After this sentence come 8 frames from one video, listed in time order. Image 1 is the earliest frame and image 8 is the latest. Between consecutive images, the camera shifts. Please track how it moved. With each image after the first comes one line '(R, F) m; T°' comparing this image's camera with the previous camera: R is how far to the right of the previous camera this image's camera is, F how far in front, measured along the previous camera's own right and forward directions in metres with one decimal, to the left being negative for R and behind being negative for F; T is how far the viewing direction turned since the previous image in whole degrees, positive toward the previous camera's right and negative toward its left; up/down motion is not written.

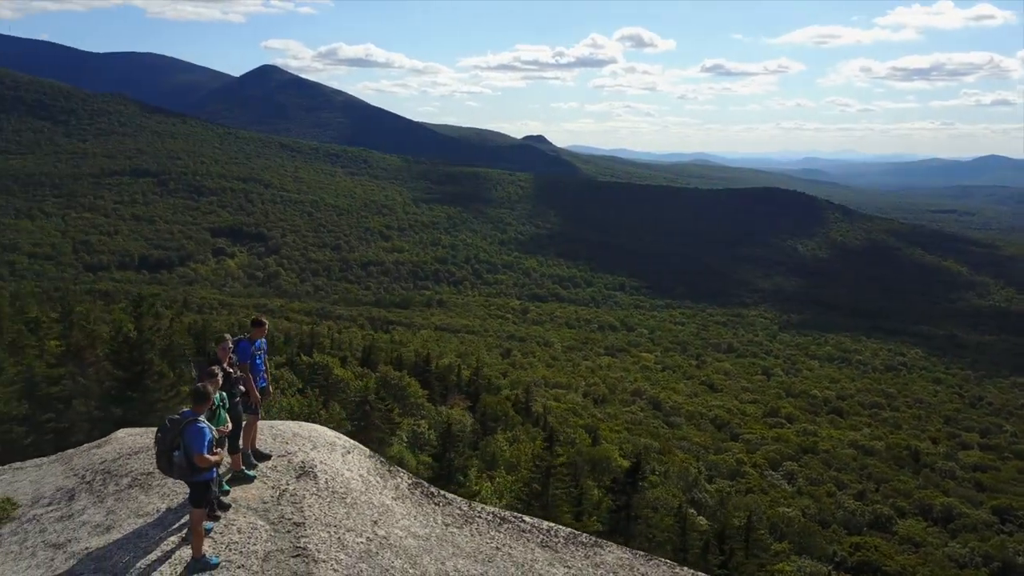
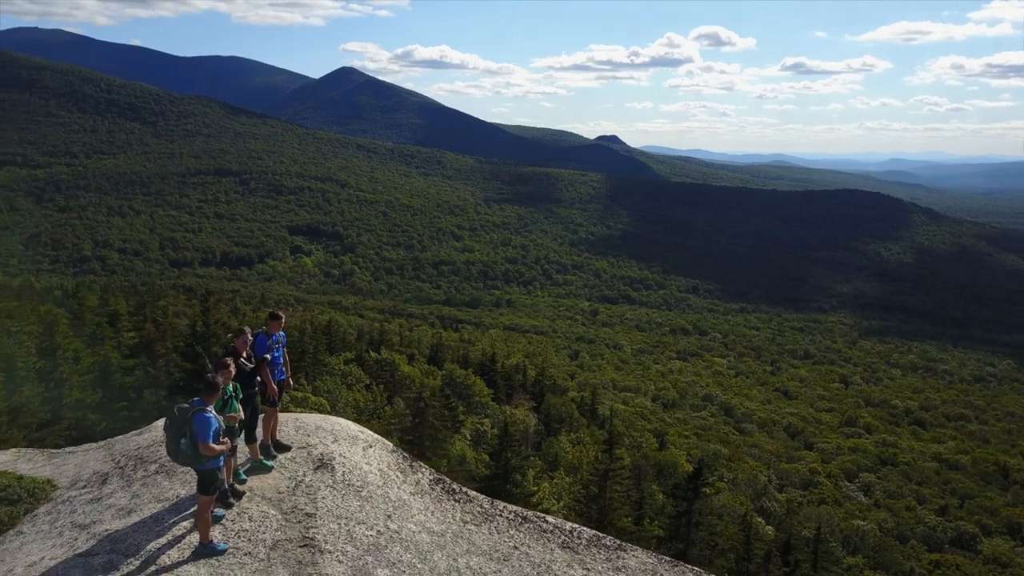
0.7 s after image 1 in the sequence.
(+0.6, +0.1) m; -5°
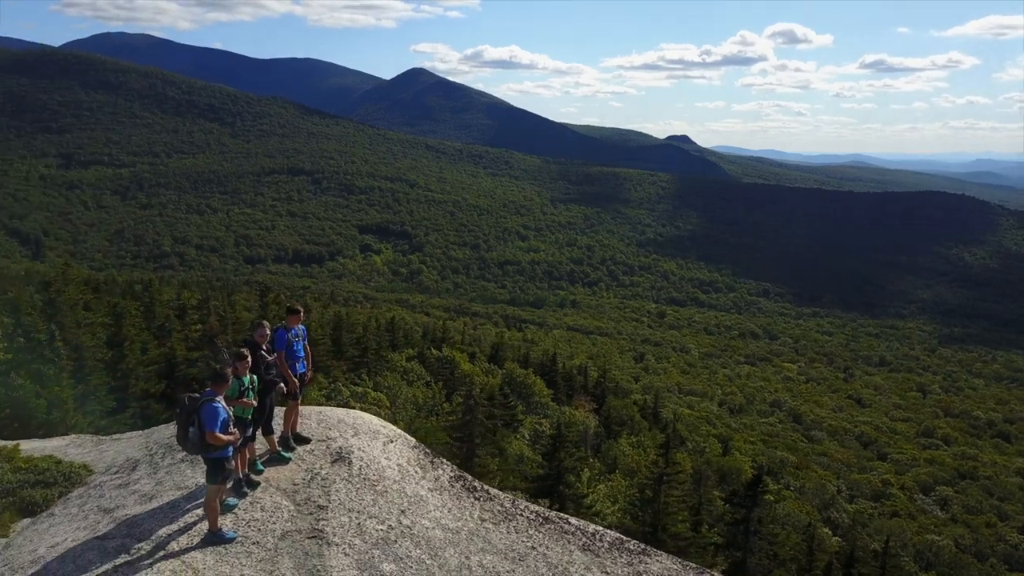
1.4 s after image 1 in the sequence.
(+0.5, +0.1) m; -5°
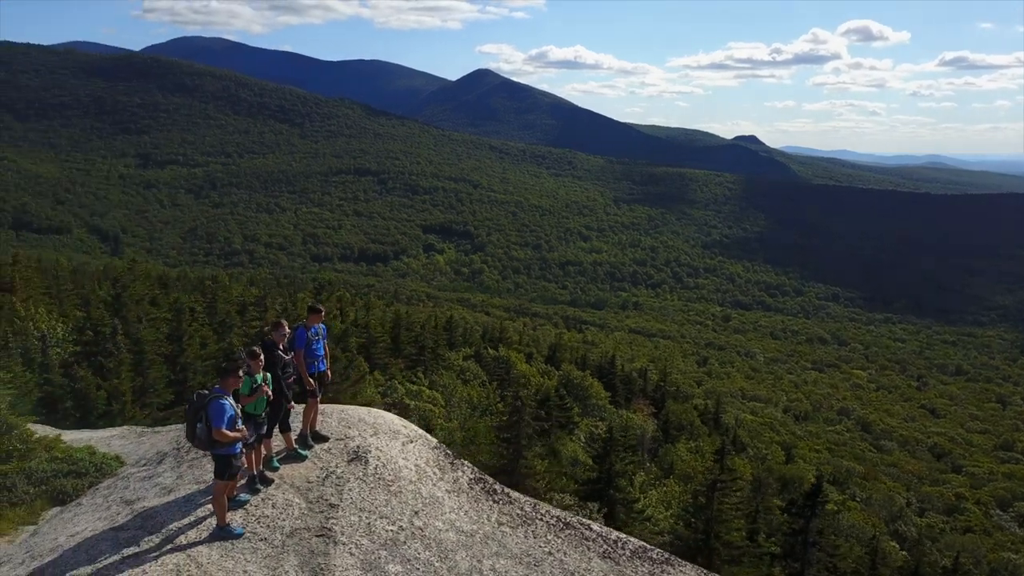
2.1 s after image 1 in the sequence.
(+0.5, +0.1) m; -4°
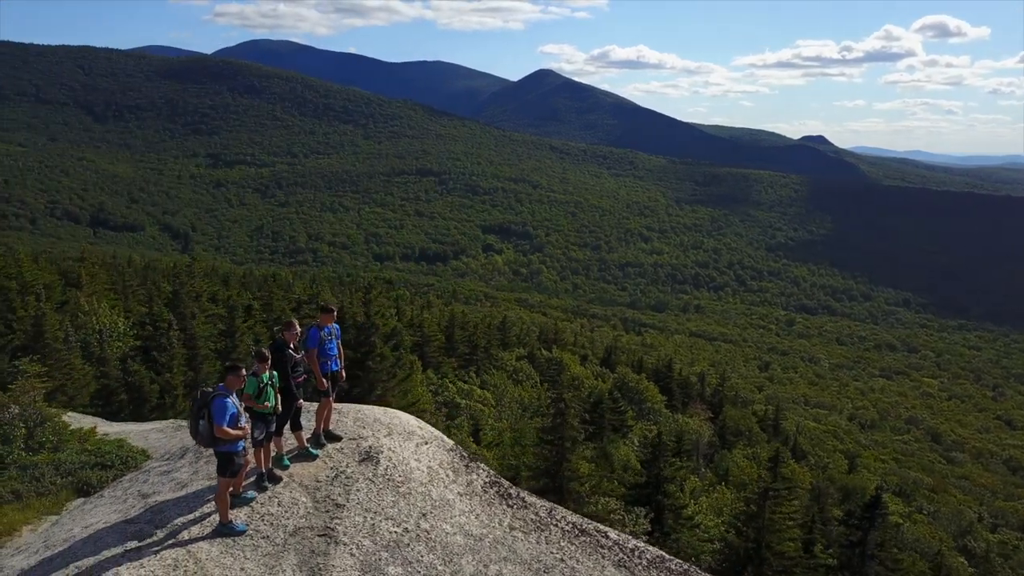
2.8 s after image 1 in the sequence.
(+0.5, +0.1) m; -4°
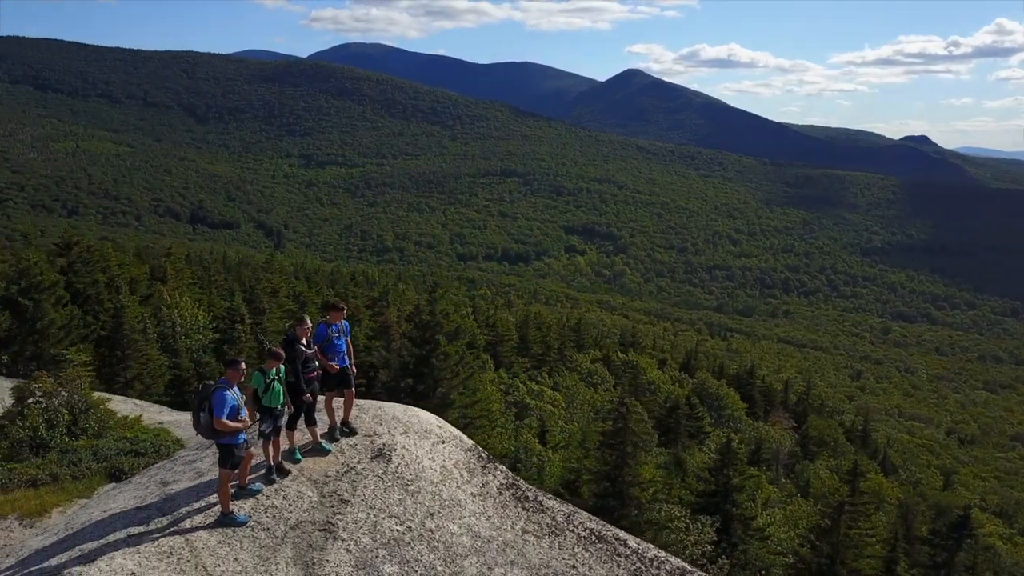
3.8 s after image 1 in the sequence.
(+0.8, +0.2) m; -6°
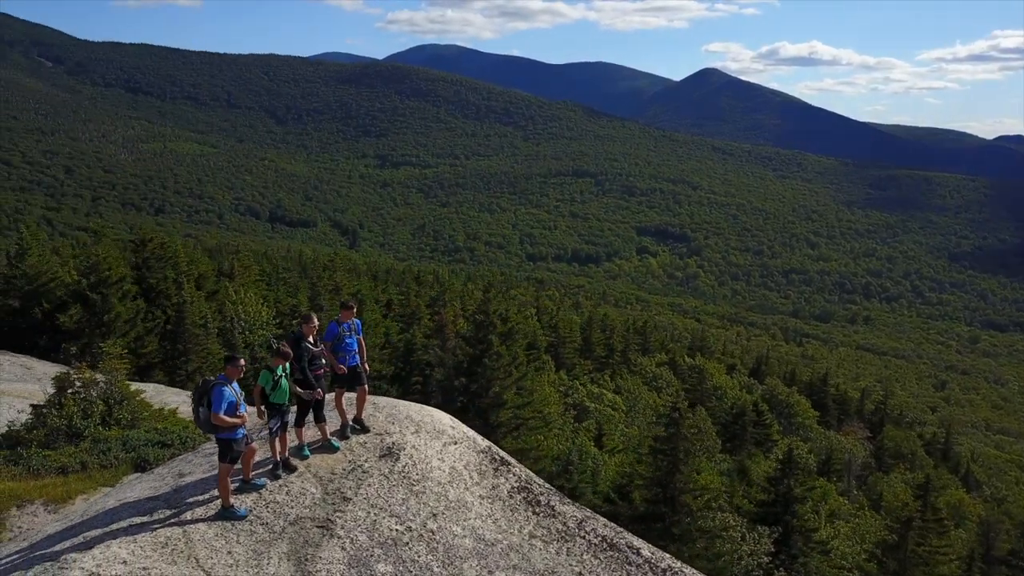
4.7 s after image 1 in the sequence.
(+0.7, +0.1) m; -5°
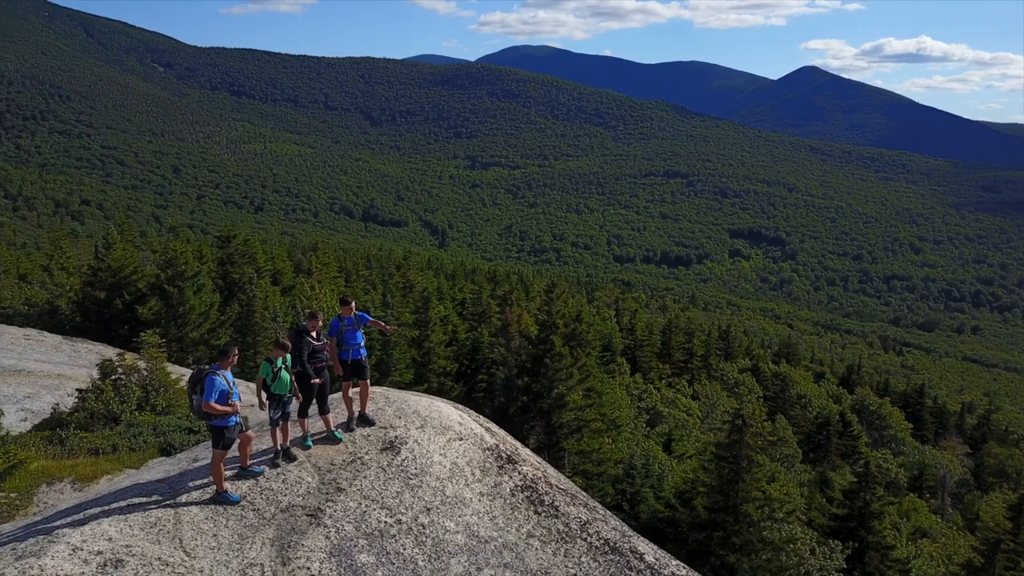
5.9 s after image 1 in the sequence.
(+1.0, +0.1) m; -6°
